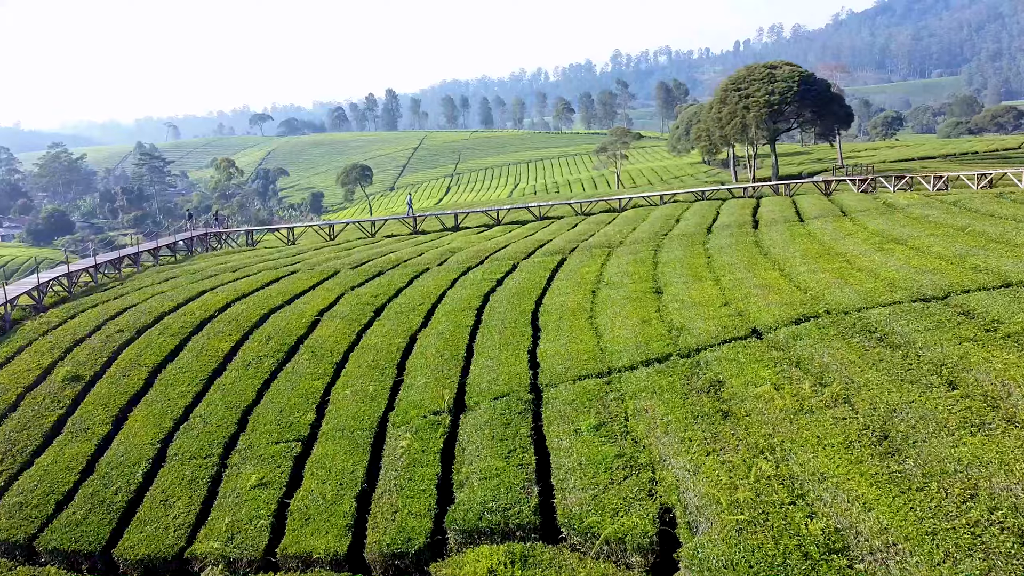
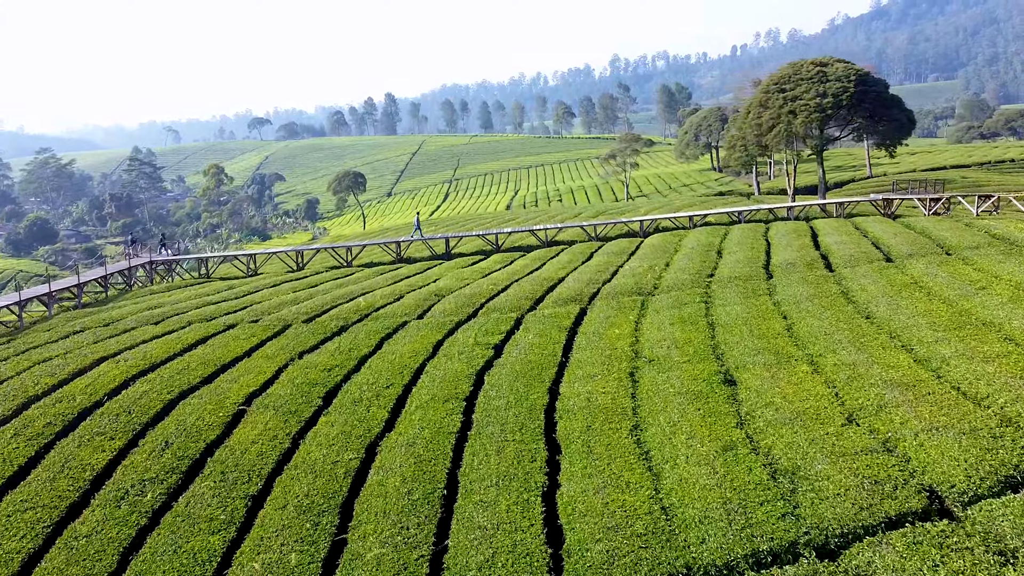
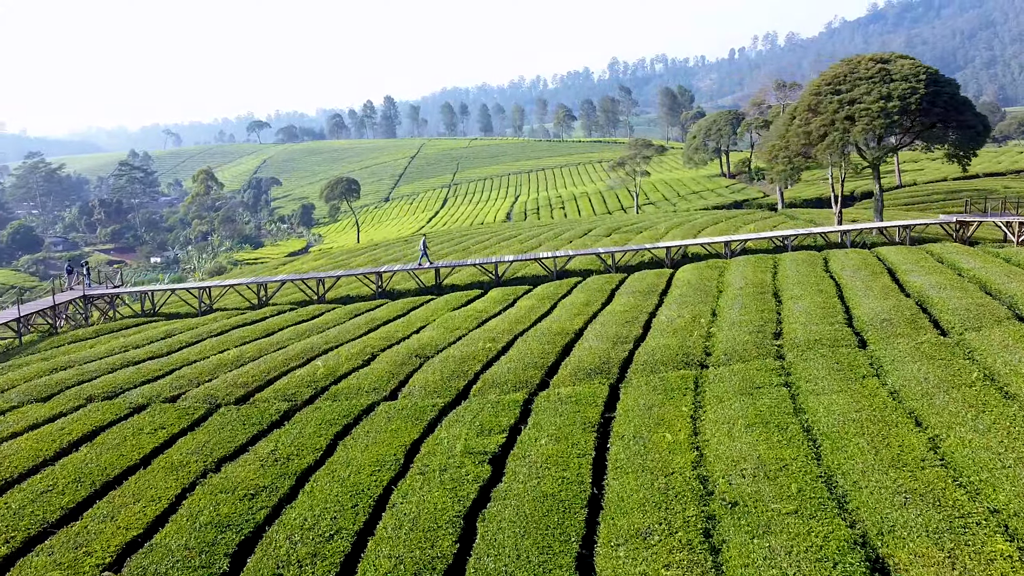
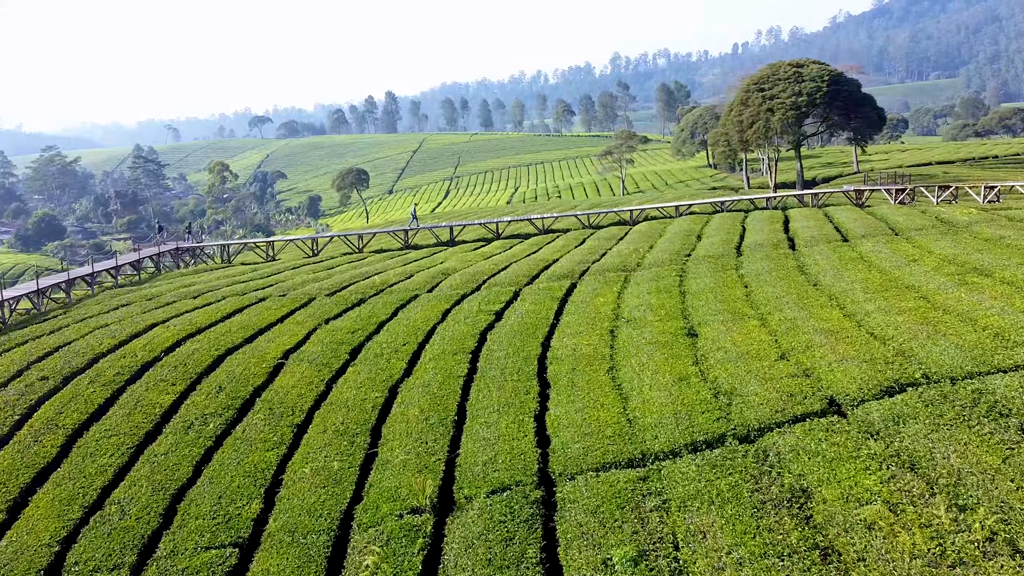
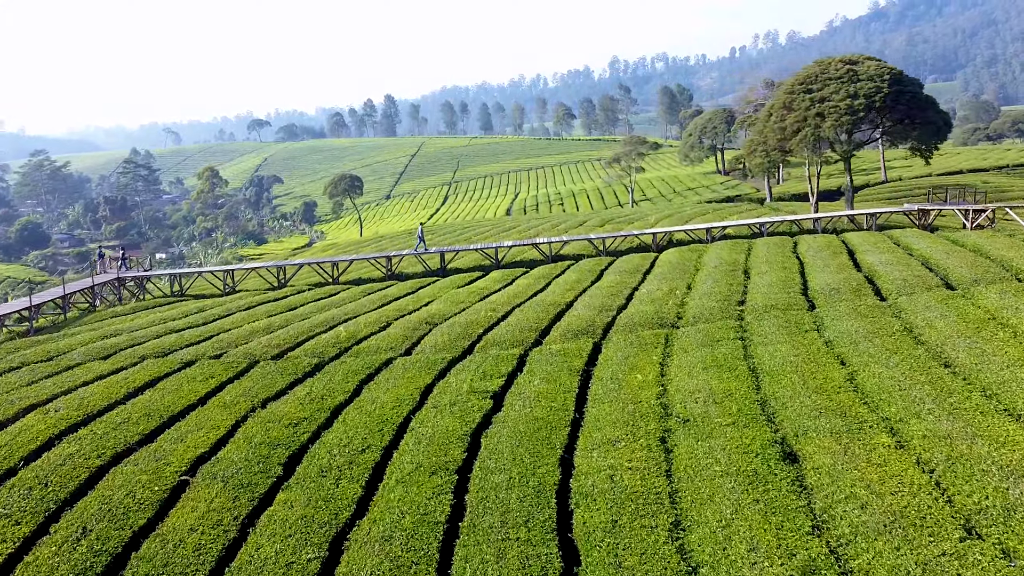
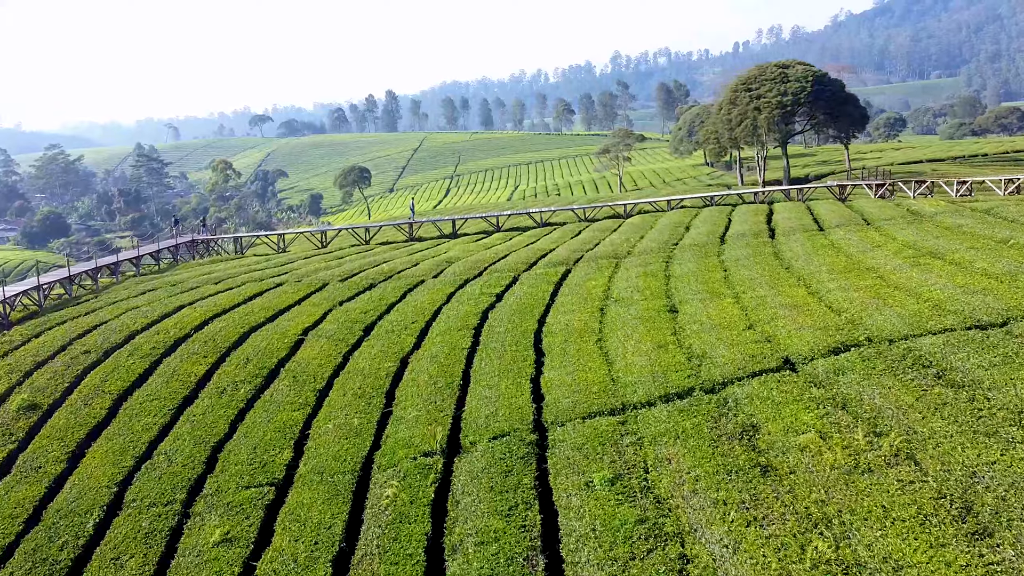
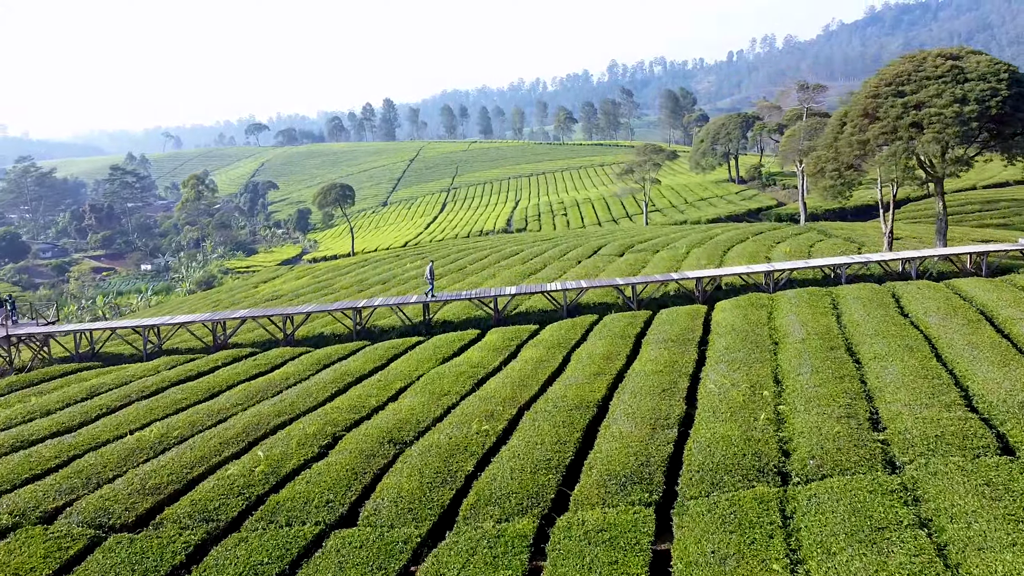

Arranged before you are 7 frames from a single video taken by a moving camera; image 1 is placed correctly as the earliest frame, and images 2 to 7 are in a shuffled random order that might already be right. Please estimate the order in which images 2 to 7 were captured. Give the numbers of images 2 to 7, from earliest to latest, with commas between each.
6, 4, 2, 5, 3, 7
